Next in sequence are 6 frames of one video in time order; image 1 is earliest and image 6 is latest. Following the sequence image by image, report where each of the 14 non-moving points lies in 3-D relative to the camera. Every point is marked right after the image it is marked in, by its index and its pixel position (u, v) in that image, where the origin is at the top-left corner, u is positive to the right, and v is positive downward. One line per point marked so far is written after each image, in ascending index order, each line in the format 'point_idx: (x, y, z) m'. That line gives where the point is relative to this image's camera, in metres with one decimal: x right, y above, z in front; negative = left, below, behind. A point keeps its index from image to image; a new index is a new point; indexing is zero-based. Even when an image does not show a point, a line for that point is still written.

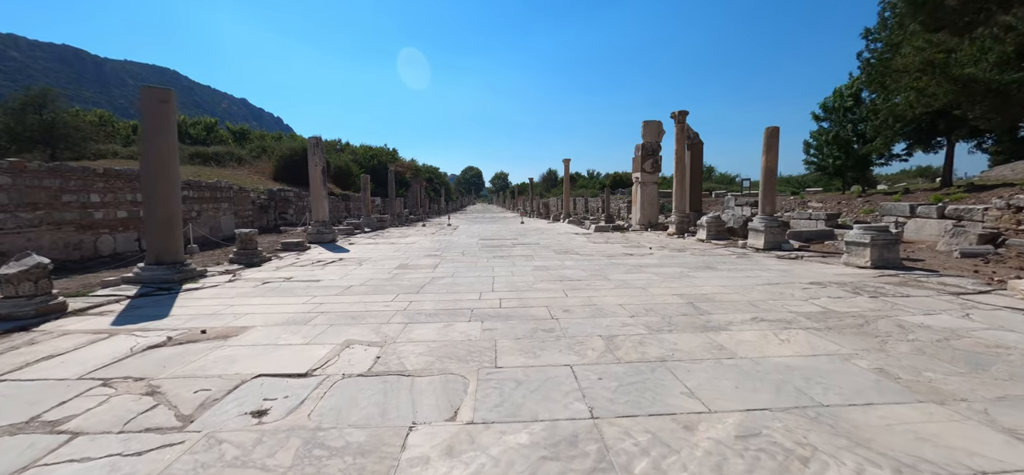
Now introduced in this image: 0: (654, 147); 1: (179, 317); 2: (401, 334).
0: (+5.9, +3.8, +15.6) m
1: (-3.7, -0.9, +4.2) m
2: (-1.0, -0.9, +3.5) m
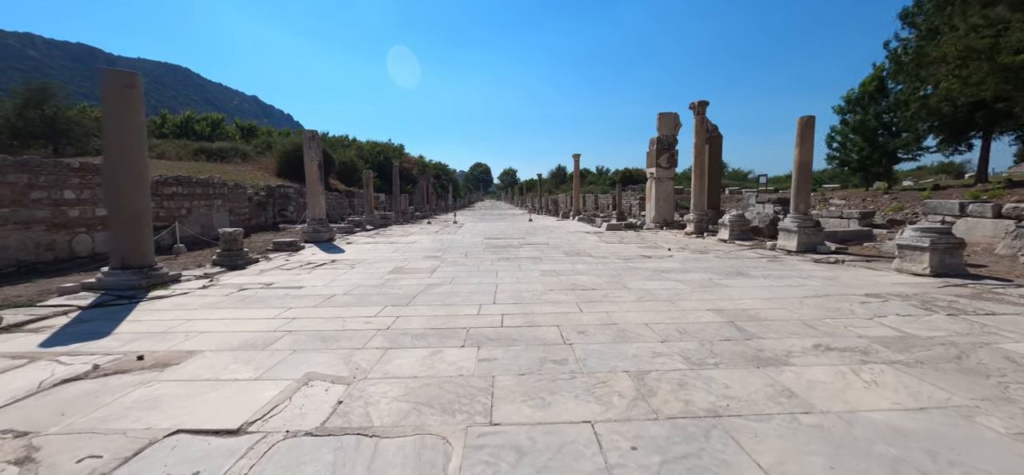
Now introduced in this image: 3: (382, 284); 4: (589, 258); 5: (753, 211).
0: (+6.2, +3.8, +14.8) m
1: (-3.7, -0.9, +3.5) m
2: (-1.0, -1.0, +2.8) m
3: (-1.9, -0.7, +5.6) m
4: (+1.6, -0.4, +7.8) m
5: (+7.2, +0.8, +11.2) m
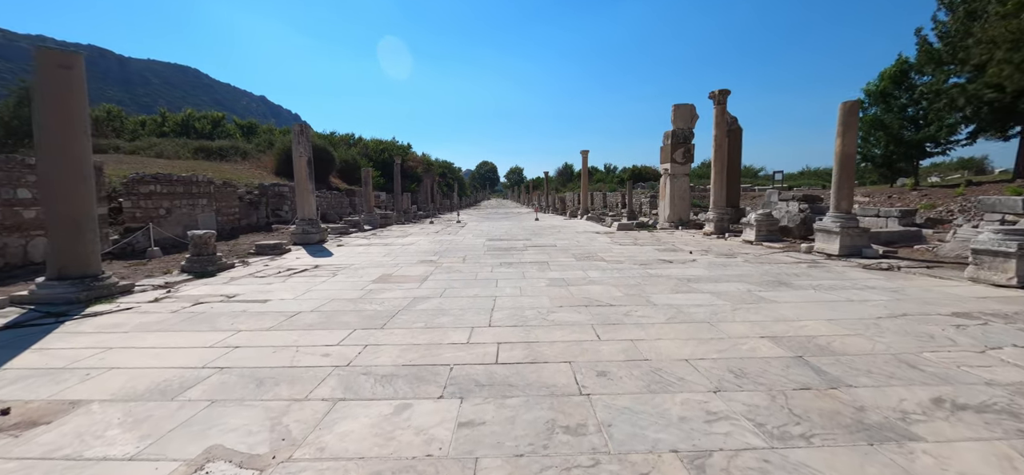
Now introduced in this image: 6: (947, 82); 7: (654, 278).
0: (+6.4, +3.8, +13.8) m
1: (-3.7, -1.0, +2.7) m
2: (-1.1, -1.0, +2.0) m
3: (-1.9, -0.7, +4.8) m
4: (+1.7, -0.5, +7.0) m
5: (+7.3, +0.8, +10.2) m
6: (+21.3, +7.6, +18.3) m
7: (+2.1, -0.6, +5.6) m
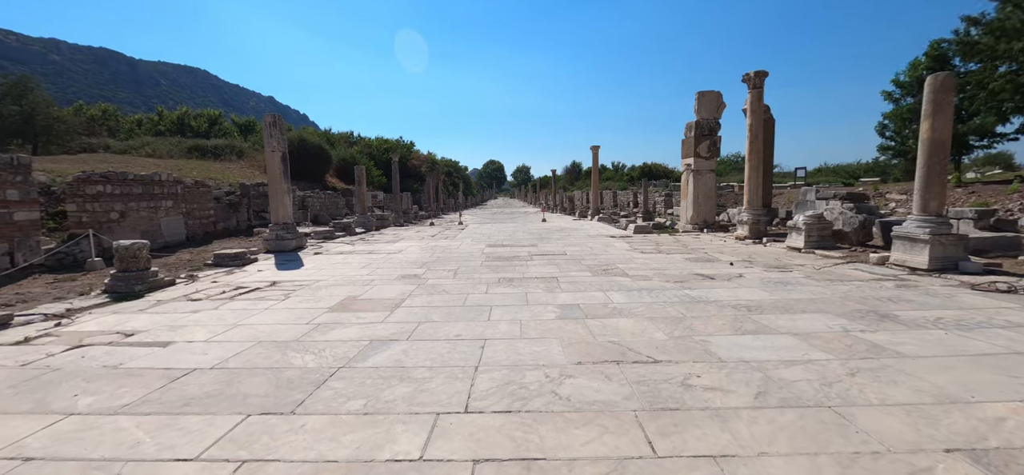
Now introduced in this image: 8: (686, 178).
0: (+6.5, +3.7, +12.3) m
1: (-3.8, -1.2, +1.4) m
2: (-1.1, -1.2, +0.6) m
3: (-2.0, -0.9, +3.4) m
4: (+1.7, -0.6, +5.6) m
5: (+7.3, +0.7, +8.7) m
6: (+21.5, +7.5, +16.5) m
7: (+2.1, -0.8, +4.2) m
8: (+5.9, +2.0, +12.7) m
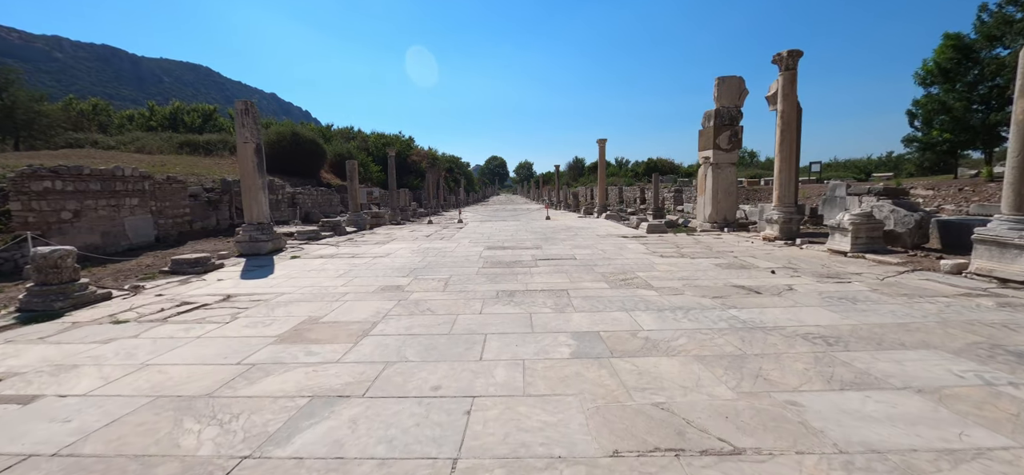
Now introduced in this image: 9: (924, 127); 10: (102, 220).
0: (+6.6, +3.7, +11.2) m
1: (-3.8, -1.3, +0.5) m
2: (-1.2, -1.3, -0.3) m
3: (-2.0, -1.0, +2.5) m
4: (+1.7, -0.7, +4.6) m
5: (+7.4, +0.6, +7.6) m
6: (+21.6, +7.6, +15.3) m
7: (+2.1, -0.8, +3.2) m
8: (+6.0, +2.0, +11.6) m
9: (+21.2, +5.7, +19.3) m
10: (-8.8, +0.4, +8.0) m
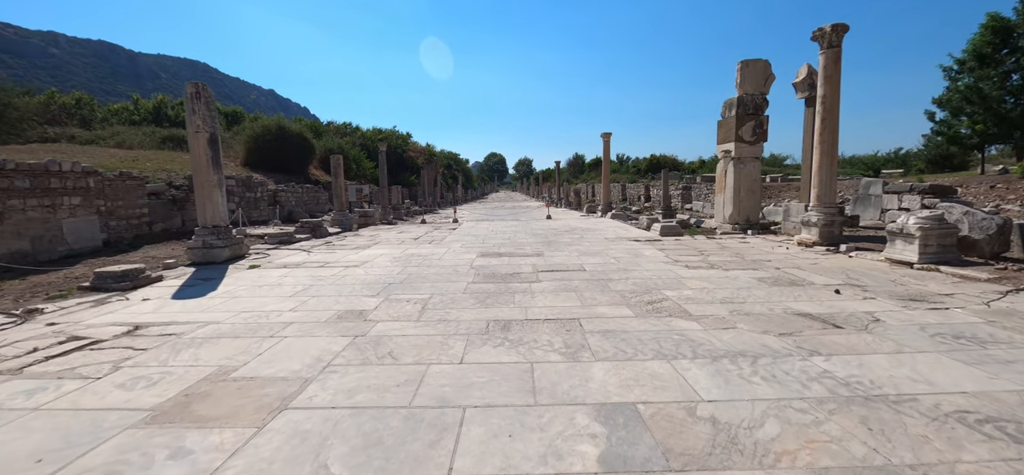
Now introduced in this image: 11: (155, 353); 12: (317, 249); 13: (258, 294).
0: (+6.5, +3.6, +10.0) m
1: (-3.8, -1.4, -0.6) m
2: (-1.2, -1.5, -1.5) m
3: (-2.0, -1.1, +1.3) m
4: (+1.7, -0.8, +3.4) m
5: (+7.3, +0.5, +6.5) m
6: (+21.5, +7.5, +14.1) m
7: (+2.1, -1.0, +2.0) m
8: (+5.9, +1.9, +10.5) m
9: (+21.1, +5.7, +18.1) m
10: (-8.9, +0.3, +6.9) m
11: (-2.9, -0.9, +3.1) m
12: (-4.3, -0.3, +8.4) m
13: (-3.3, -0.7, +4.9) m
